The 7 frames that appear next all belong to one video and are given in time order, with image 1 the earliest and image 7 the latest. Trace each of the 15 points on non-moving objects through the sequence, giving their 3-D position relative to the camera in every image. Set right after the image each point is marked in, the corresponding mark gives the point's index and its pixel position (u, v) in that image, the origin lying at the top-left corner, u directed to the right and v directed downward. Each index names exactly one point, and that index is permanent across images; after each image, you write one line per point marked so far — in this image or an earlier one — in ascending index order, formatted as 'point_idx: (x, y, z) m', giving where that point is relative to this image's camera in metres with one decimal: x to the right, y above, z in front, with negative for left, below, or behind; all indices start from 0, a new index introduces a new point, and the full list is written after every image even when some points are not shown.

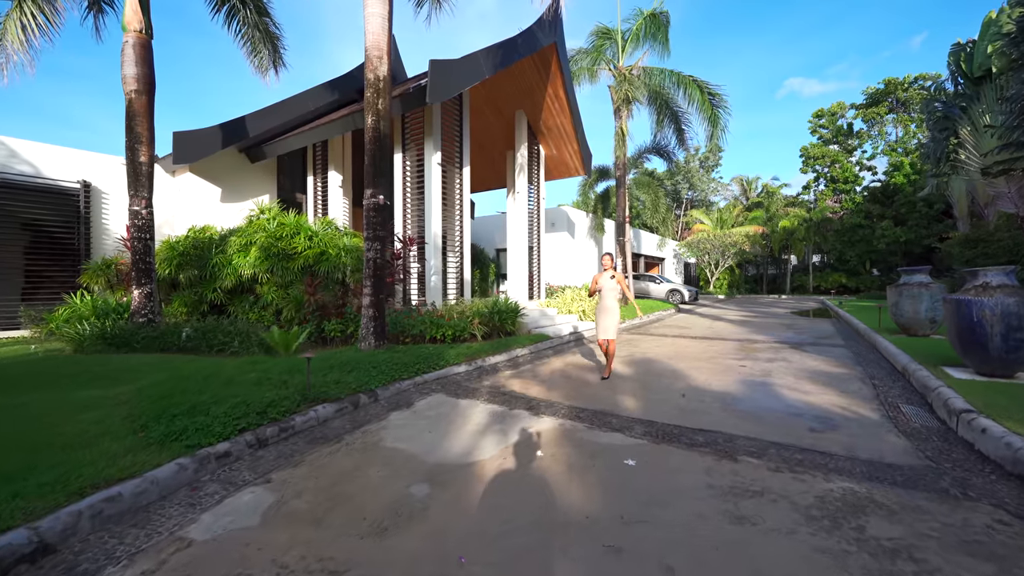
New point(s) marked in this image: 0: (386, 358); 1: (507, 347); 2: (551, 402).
0: (-1.8, -1.0, +6.2) m
1: (-0.1, -1.1, +8.0) m
2: (+0.4, -1.3, +5.2) m
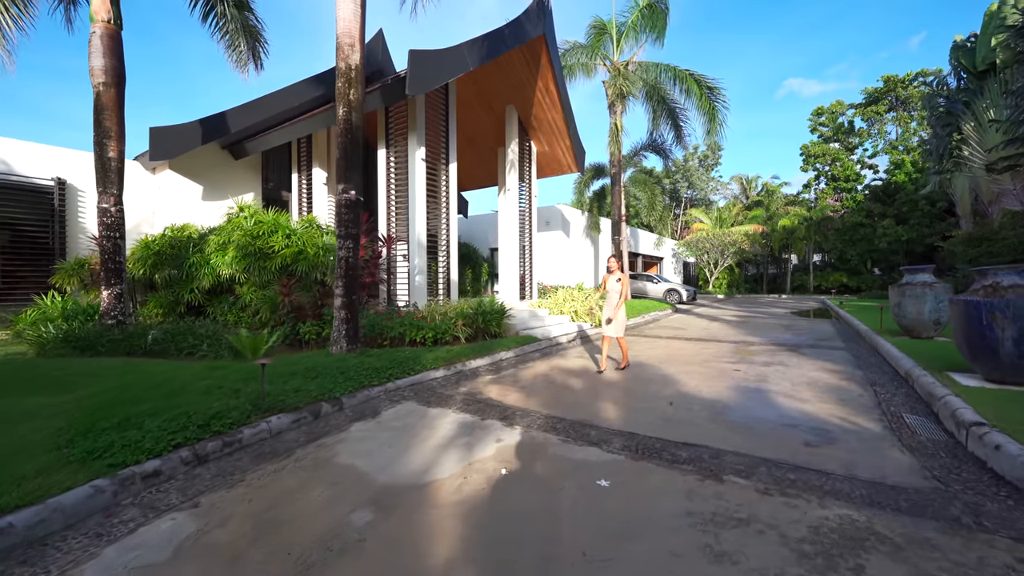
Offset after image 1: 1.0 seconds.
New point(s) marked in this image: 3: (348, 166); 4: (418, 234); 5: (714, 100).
0: (-2.1, -1.0, +5.8) m
1: (-0.4, -1.1, +7.6) m
2: (+0.2, -1.4, +4.8) m
3: (-2.3, +1.7, +6.3) m
4: (-2.0, +1.1, +9.3) m
5: (+7.1, +6.6, +15.4) m
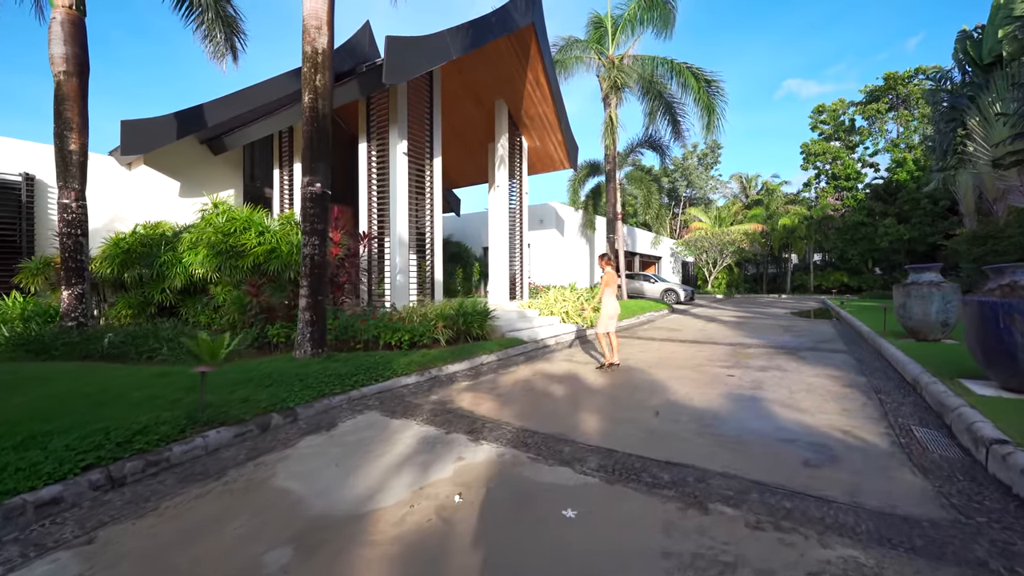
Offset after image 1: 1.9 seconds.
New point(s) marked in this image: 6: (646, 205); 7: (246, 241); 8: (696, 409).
0: (-2.4, -1.0, +5.4) m
1: (-0.7, -1.1, +7.2) m
2: (-0.1, -1.3, +4.4) m
3: (-2.6, +1.7, +5.8) m
4: (-2.3, +1.1, +8.9) m
5: (+6.8, +6.6, +14.9) m
6: (+6.0, +3.7, +19.7) m
7: (-5.0, +0.9, +8.3) m
8: (+2.0, -1.3, +4.7) m
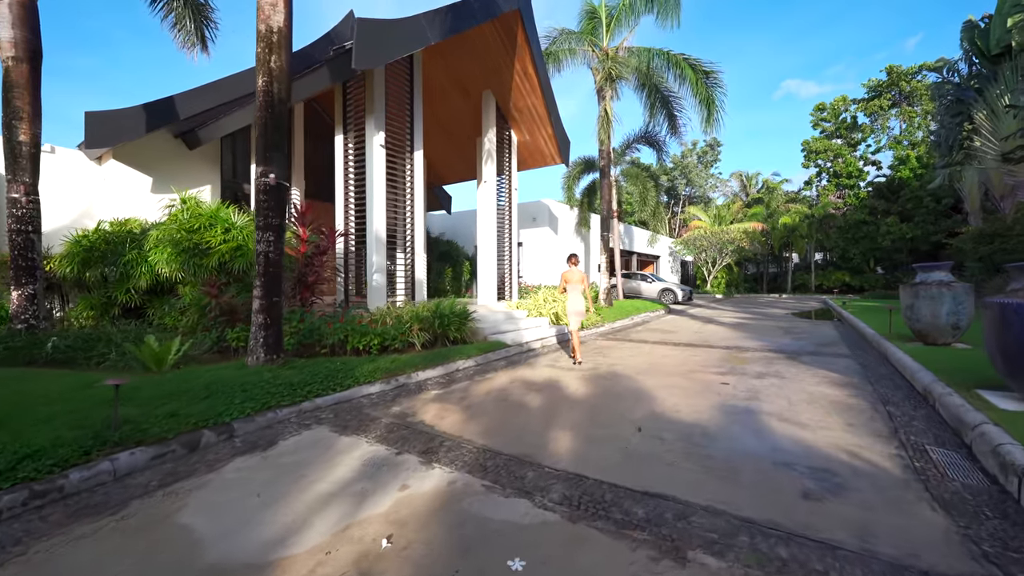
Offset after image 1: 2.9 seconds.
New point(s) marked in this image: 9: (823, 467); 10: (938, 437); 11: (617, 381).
0: (-2.7, -1.0, +4.9) m
1: (-1.0, -1.1, +6.7) m
2: (-0.5, -1.4, +3.9) m
3: (-3.0, +1.7, +5.3) m
4: (-2.6, +1.1, +8.4) m
5: (+6.5, +6.6, +14.4) m
6: (+5.7, +3.7, +19.2) m
7: (-5.4, +0.9, +7.8) m
8: (+1.6, -1.3, +4.2) m
9: (+2.3, -1.3, +3.3) m
10: (+3.7, -1.3, +3.8) m
11: (+1.4, -1.3, +5.9) m
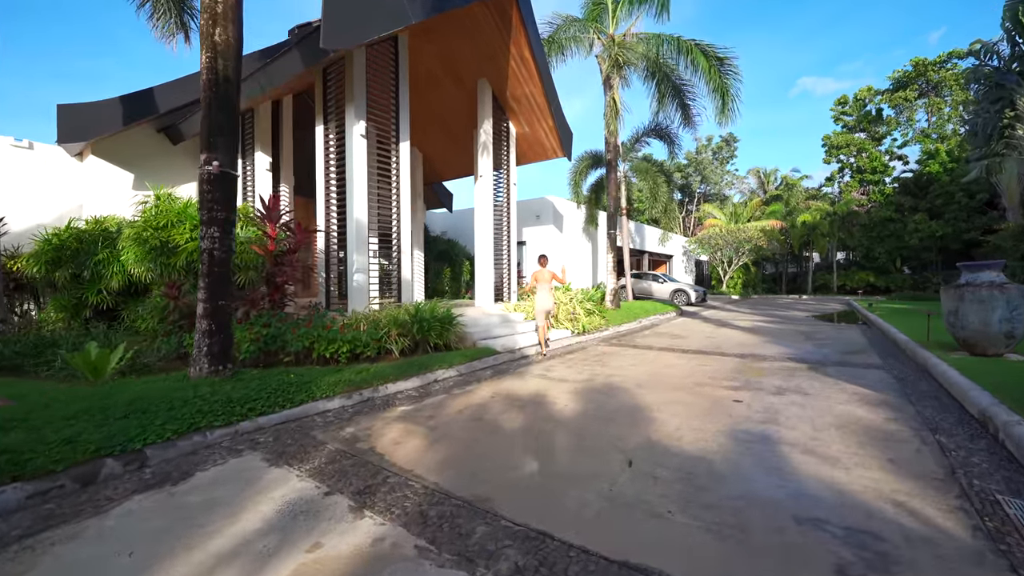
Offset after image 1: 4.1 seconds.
0: (-3.0, -1.0, +4.3) m
1: (-1.2, -1.1, +6.0) m
2: (-0.8, -1.4, +3.2) m
3: (-3.2, +1.7, +4.7) m
4: (-2.8, +1.1, +7.8) m
5: (+6.5, +6.5, +13.5) m
6: (+5.9, +3.7, +18.3) m
7: (-5.5, +0.9, +7.3) m
8: (+1.4, -1.3, +3.5) m
9: (+2.0, -1.4, +2.5) m
10: (+3.4, -1.3, +3.0) m
11: (+1.2, -1.3, +5.2) m
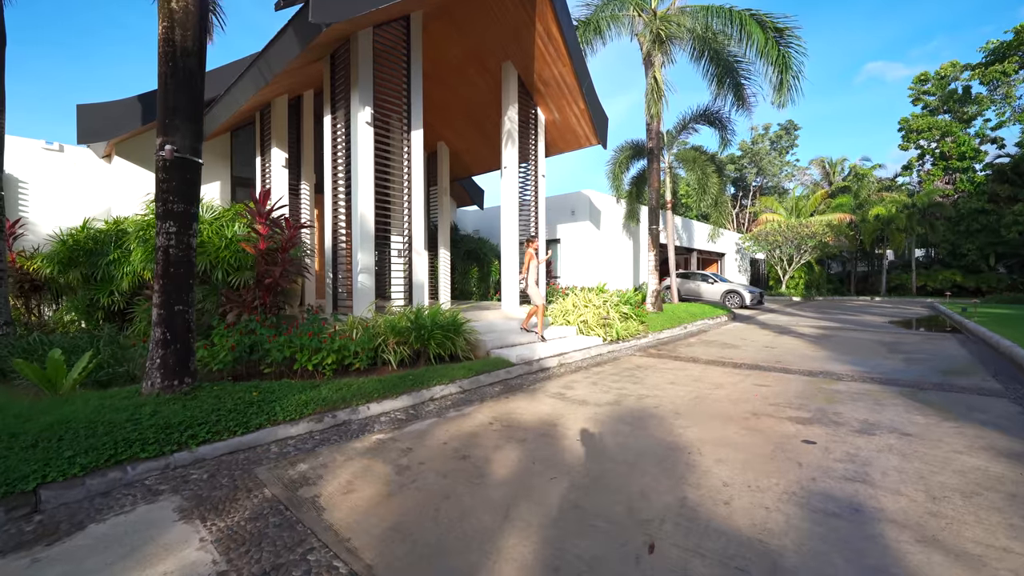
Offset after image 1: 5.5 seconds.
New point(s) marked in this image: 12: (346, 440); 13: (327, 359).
0: (-3.0, -1.0, +3.7) m
1: (-1.1, -1.1, +5.2) m
2: (-0.9, -1.4, +2.4) m
3: (-3.2, +1.7, +4.1) m
4: (-2.5, +1.1, +7.1) m
5: (+7.3, +6.5, +11.9) m
6: (+7.2, +3.7, +16.7) m
7: (-5.3, +0.8, +6.9) m
8: (+1.2, -1.4, +2.4) m
9: (+1.7, -1.4, +1.4) m
10: (+3.1, -1.3, +1.7) m
11: (+1.2, -1.3, +4.1) m
12: (-1.4, -1.3, +3.9) m
13: (-2.2, -0.8, +5.2) m
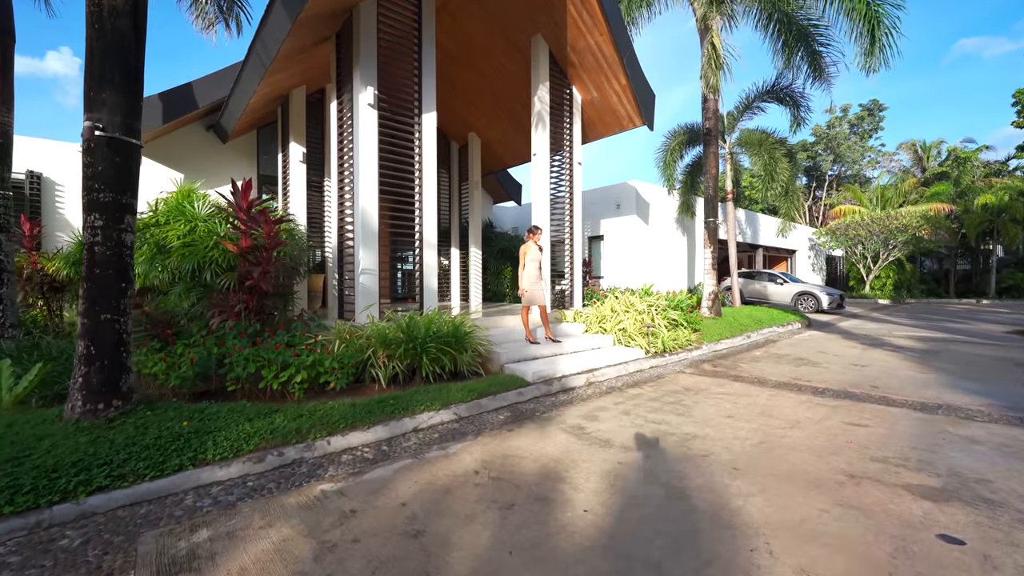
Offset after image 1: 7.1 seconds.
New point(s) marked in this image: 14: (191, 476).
0: (-3.1, -1.1, +3.0) m
1: (-1.0, -1.2, +4.3) m
2: (-1.2, -1.5, +1.4) m
3: (-3.3, +1.6, +3.5) m
4: (-2.2, +1.1, +6.3) m
5: (+8.1, +6.5, +9.9) m
6: (+8.6, +3.6, +14.7) m
7: (-5.0, +0.8, +6.5) m
8: (+0.9, -1.4, +1.2) m
9: (+1.3, -1.4, +0.1) m
10: (+2.7, -1.4, +0.3) m
11: (+1.1, -1.4, +2.9) m
12: (-1.5, -1.4, +3.0) m
13: (-2.1, -0.9, +4.4) m
14: (-2.2, -1.3, +3.0) m
